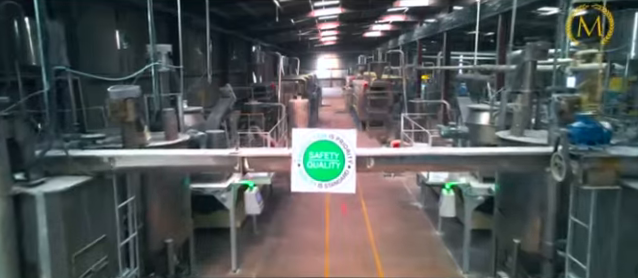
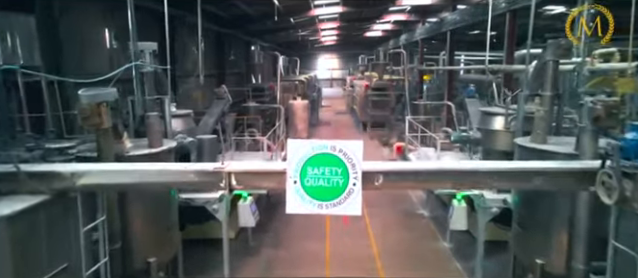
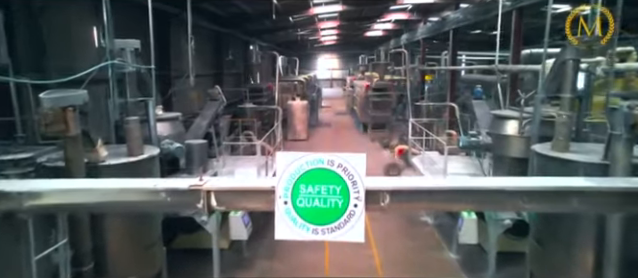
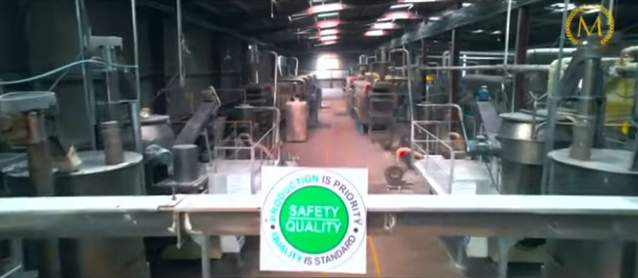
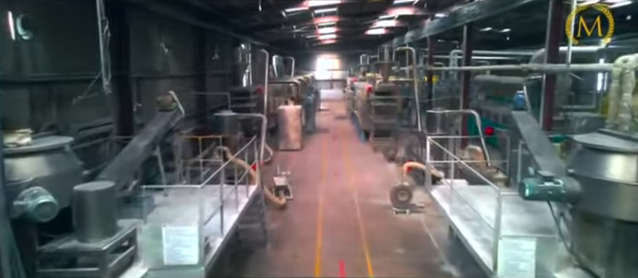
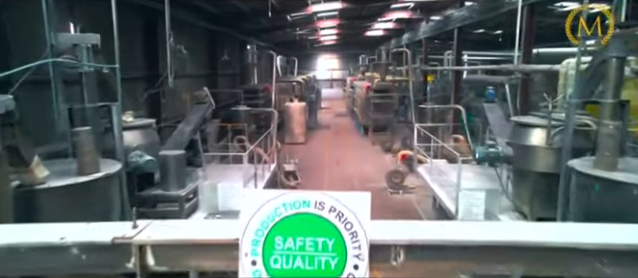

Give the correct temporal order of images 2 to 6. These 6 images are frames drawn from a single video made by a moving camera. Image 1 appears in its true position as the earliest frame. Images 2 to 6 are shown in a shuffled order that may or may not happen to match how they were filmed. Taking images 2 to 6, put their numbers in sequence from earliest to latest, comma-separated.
2, 3, 4, 6, 5
